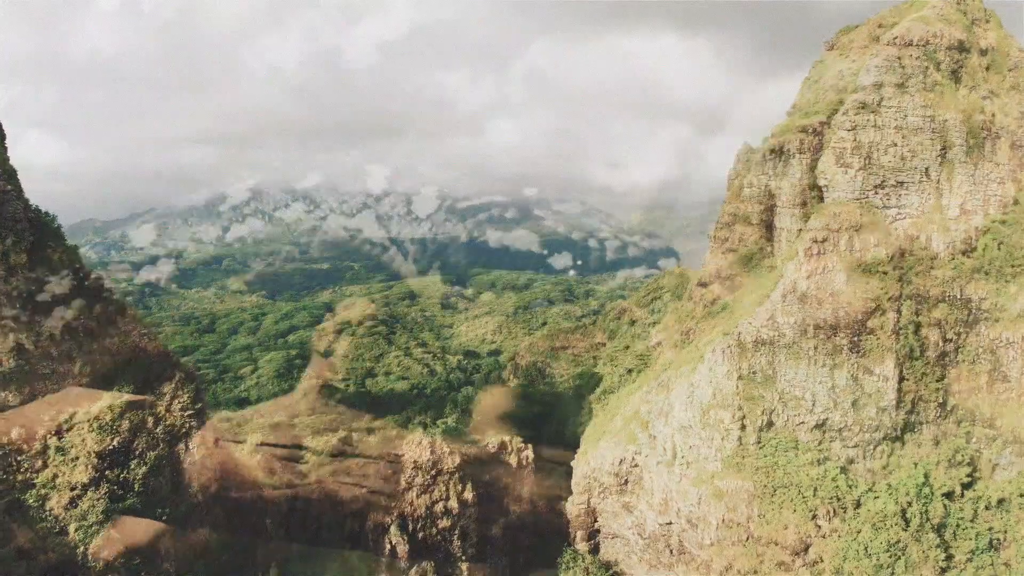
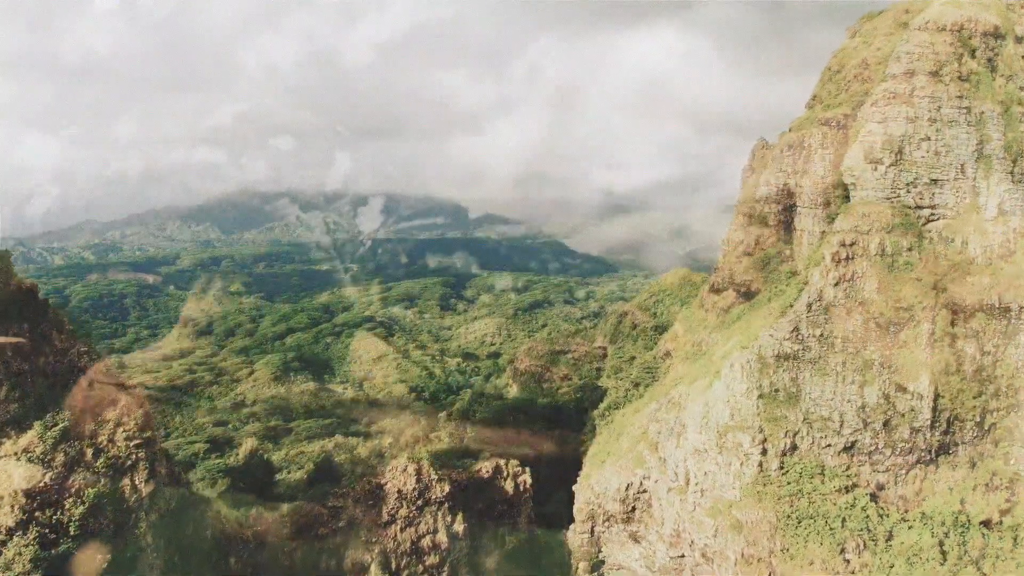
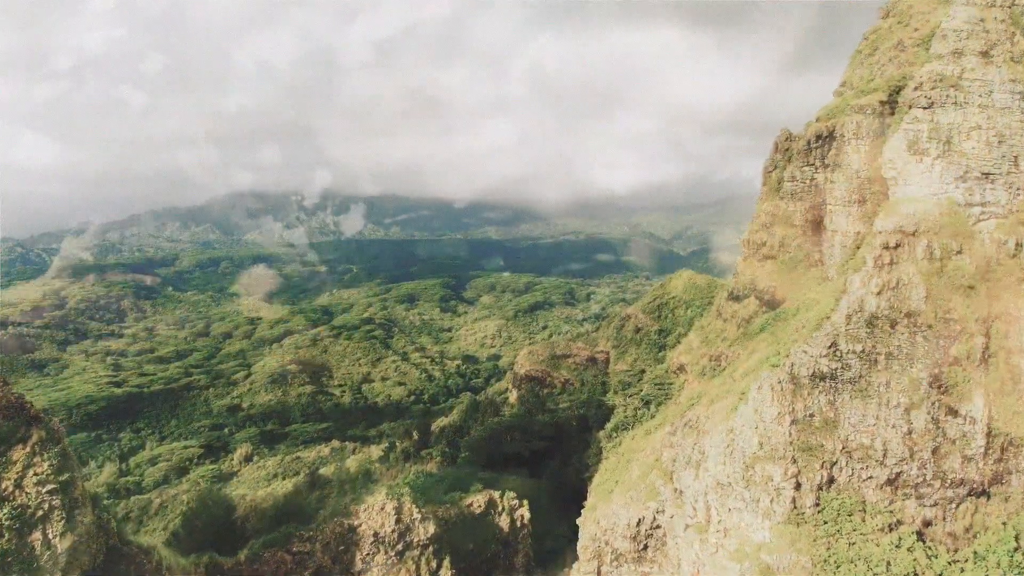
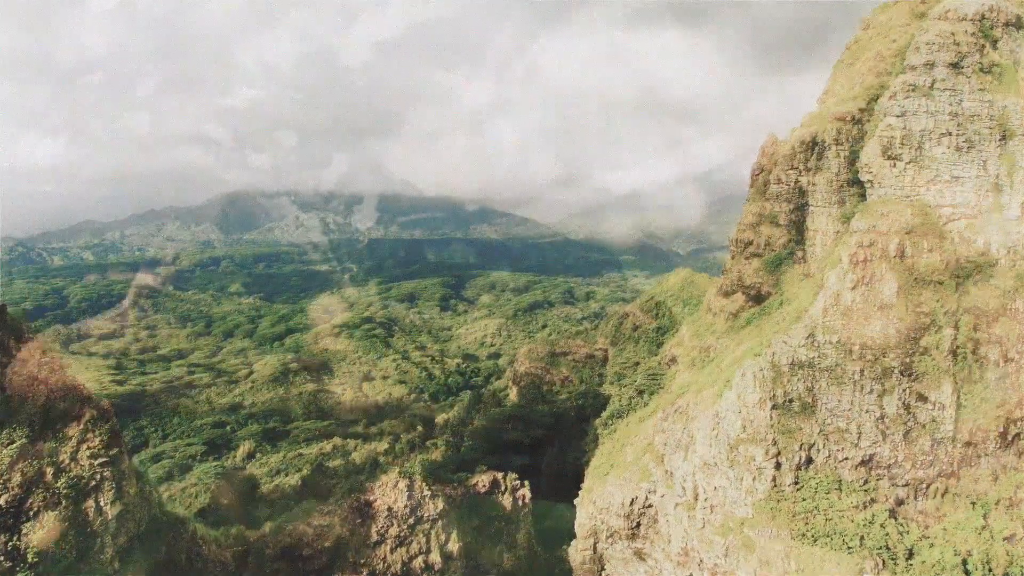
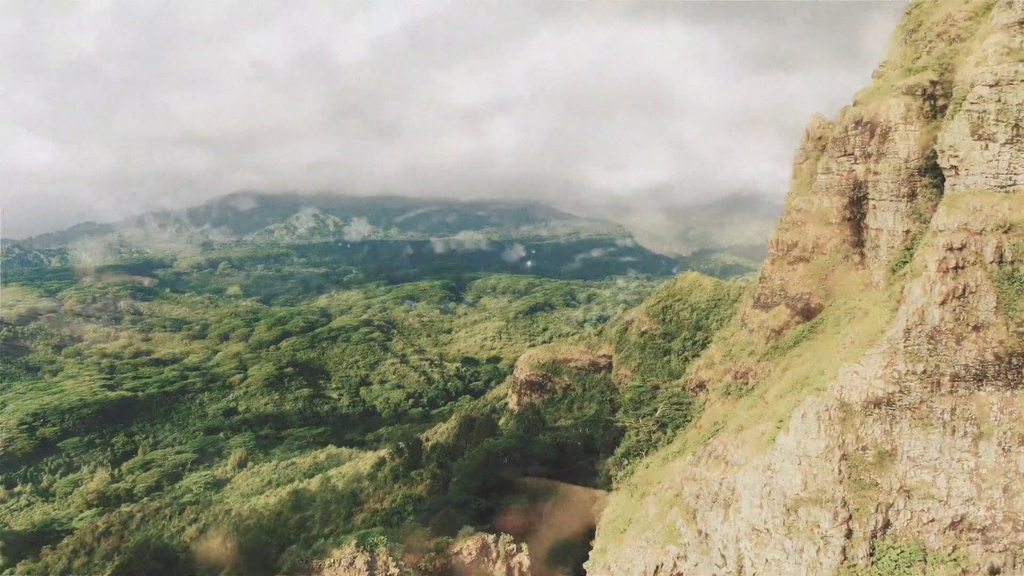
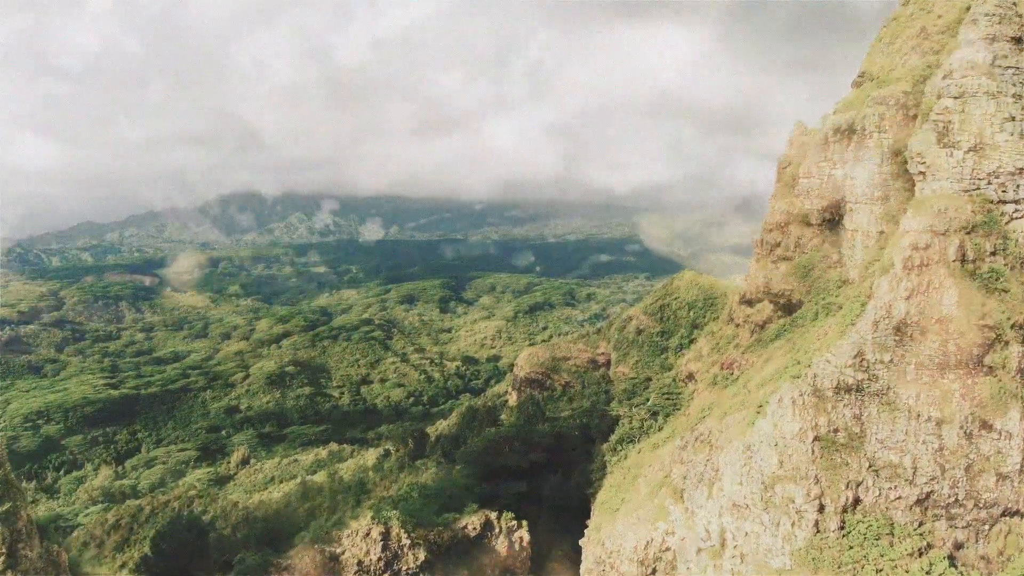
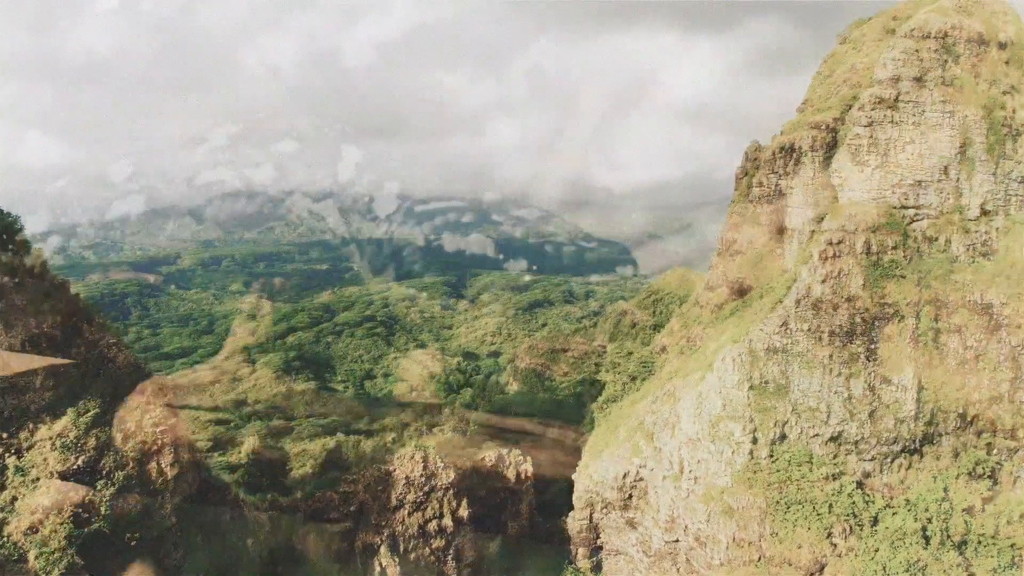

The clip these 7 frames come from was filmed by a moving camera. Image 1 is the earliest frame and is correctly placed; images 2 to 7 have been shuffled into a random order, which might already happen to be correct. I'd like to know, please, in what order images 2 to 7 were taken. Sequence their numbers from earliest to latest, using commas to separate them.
7, 2, 4, 3, 6, 5
